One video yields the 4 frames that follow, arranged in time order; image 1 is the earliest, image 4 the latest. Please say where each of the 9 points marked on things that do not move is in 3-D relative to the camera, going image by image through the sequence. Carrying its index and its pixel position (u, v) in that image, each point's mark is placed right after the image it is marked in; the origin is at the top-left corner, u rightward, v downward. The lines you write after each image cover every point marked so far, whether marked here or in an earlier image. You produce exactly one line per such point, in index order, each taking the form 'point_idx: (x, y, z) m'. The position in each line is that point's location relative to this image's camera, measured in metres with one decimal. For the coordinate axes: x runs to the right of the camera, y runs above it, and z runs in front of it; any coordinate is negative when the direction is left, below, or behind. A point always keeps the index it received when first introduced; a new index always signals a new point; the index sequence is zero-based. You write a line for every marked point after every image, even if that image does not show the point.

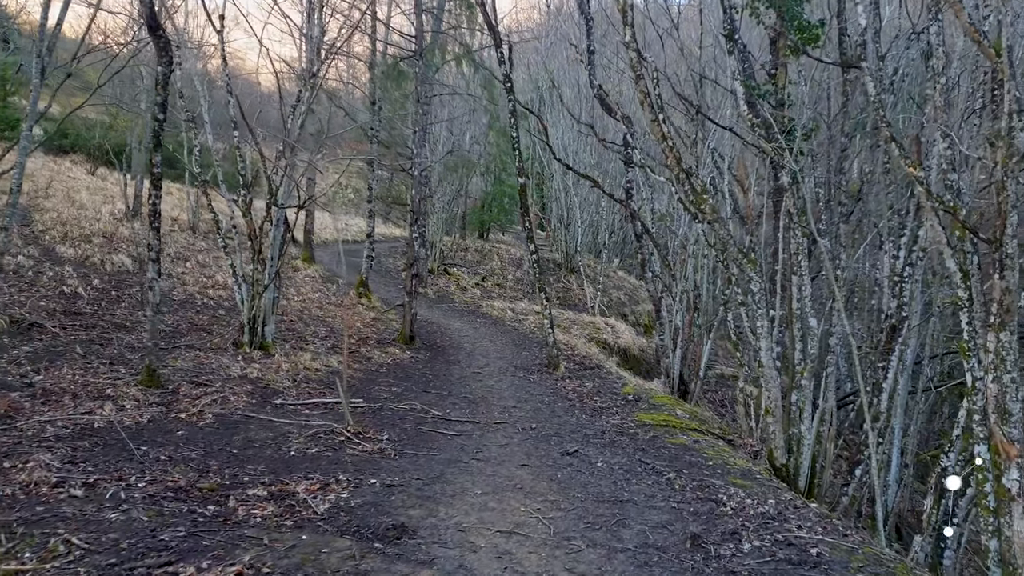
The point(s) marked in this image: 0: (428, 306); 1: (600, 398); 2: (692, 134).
0: (-1.5, -0.3, +13.9) m
1: (+0.9, -1.2, +8.1) m
2: (+2.1, +1.8, +9.2) m
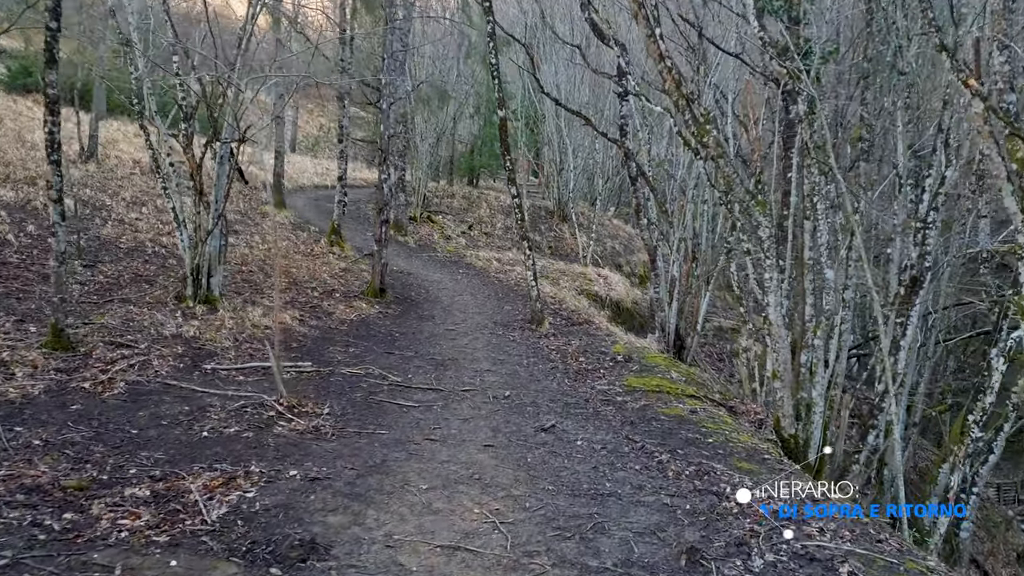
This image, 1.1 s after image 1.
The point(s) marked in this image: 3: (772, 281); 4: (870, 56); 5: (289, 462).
0: (-1.8, +0.5, +12.9) m
1: (+0.7, -0.7, +7.3) m
2: (+1.9, +2.4, +8.1) m
3: (+2.1, +0.1, +6.2) m
4: (+3.6, +2.3, +7.7) m
5: (-1.1, -0.9, +3.9) m
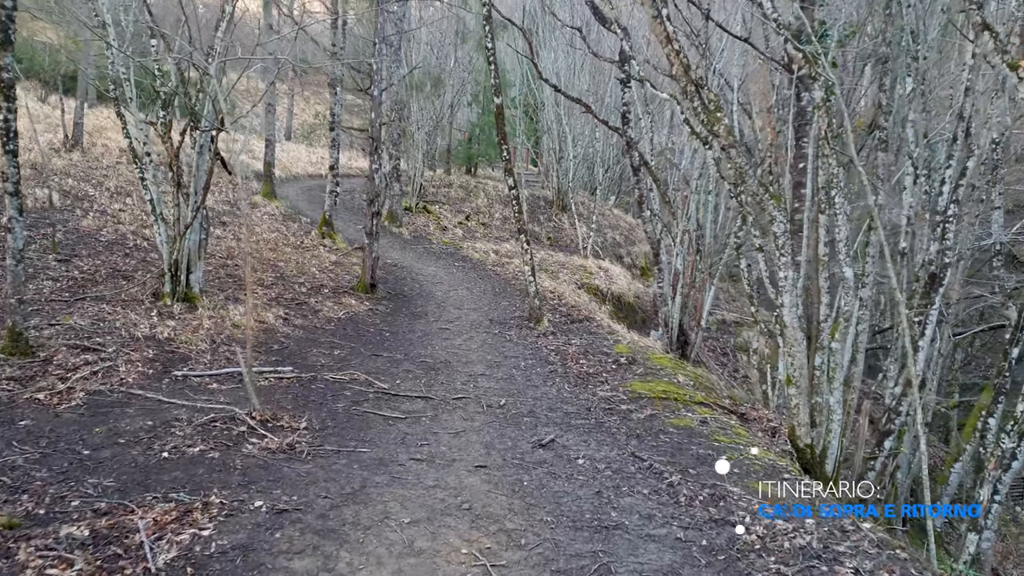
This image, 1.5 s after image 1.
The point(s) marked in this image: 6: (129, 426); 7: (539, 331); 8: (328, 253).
0: (-1.8, +0.6, +12.5) m
1: (+0.7, -0.6, +6.9) m
2: (+1.9, +2.4, +7.6) m
3: (+2.0, +0.1, +5.7) m
4: (+3.5, +2.3, +7.2) m
5: (-1.1, -0.9, +3.4) m
6: (-2.1, -0.7, +4.1) m
7: (+0.3, -0.4, +8.0) m
8: (-2.6, +0.5, +10.8) m
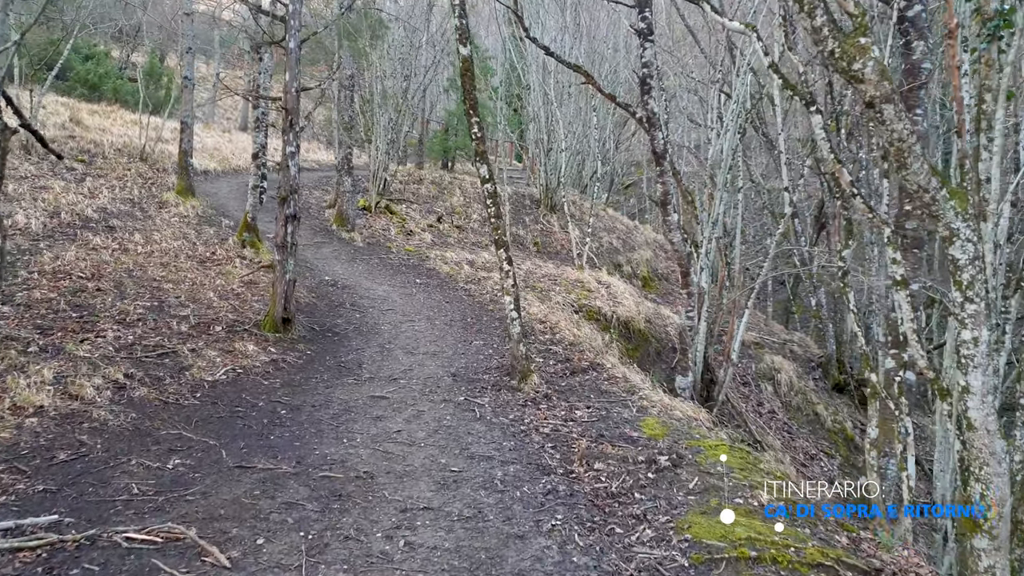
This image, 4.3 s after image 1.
0: (-2.1, +0.4, +9.8) m
1: (+0.5, -0.9, +4.2) m
2: (+1.7, +2.1, +5.0) m
3: (+1.9, -0.2, +3.1) m
4: (+3.4, +2.0, +4.6) m
5: (-1.2, -1.2, +0.8) m
6: (-2.2, -1.0, +1.4) m
7: (+0.1, -0.7, +5.3) m
8: (-2.8, +0.2, +8.1) m
